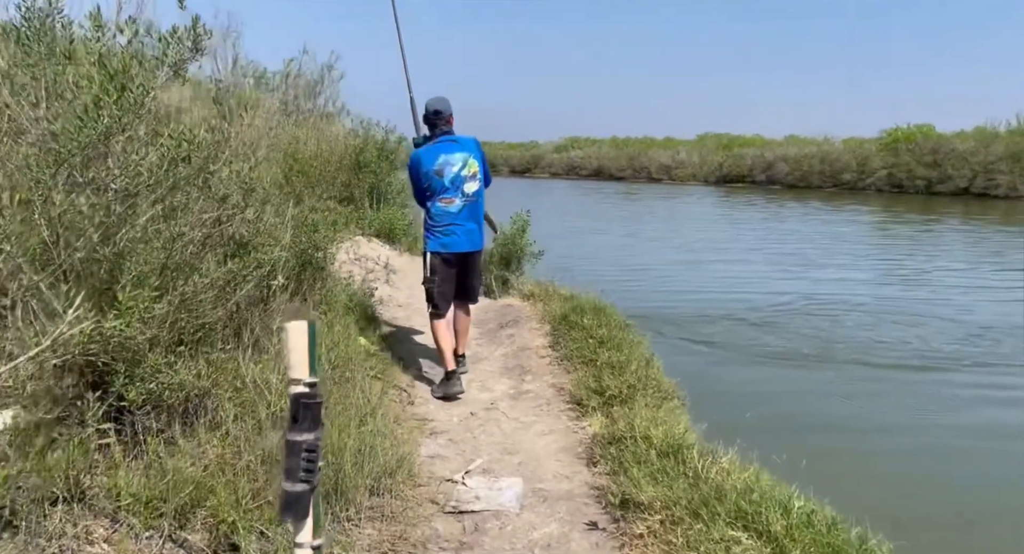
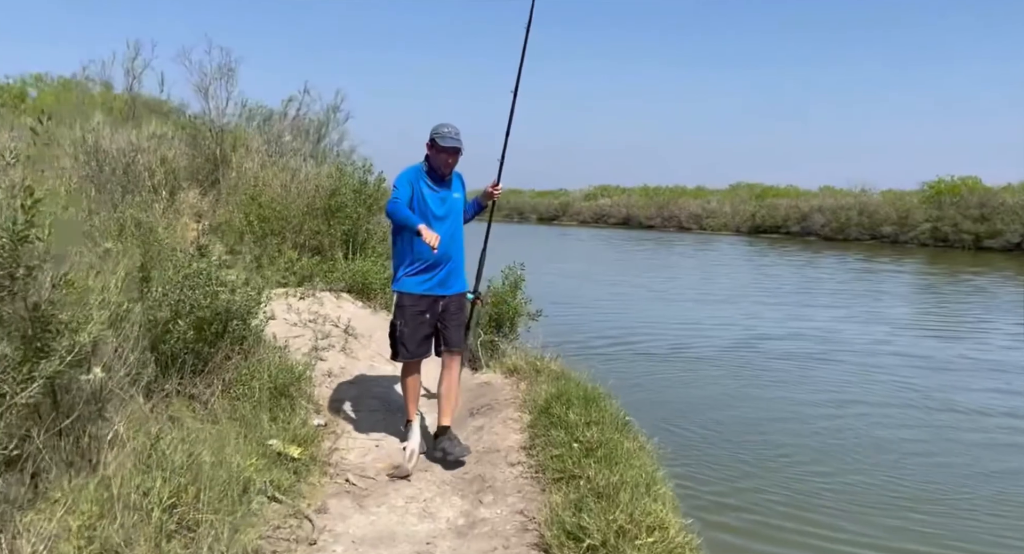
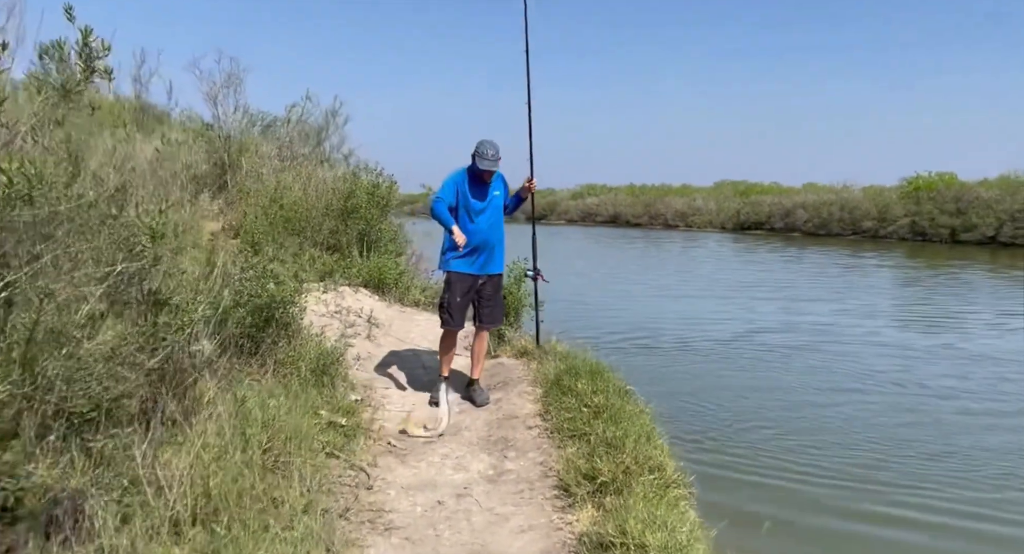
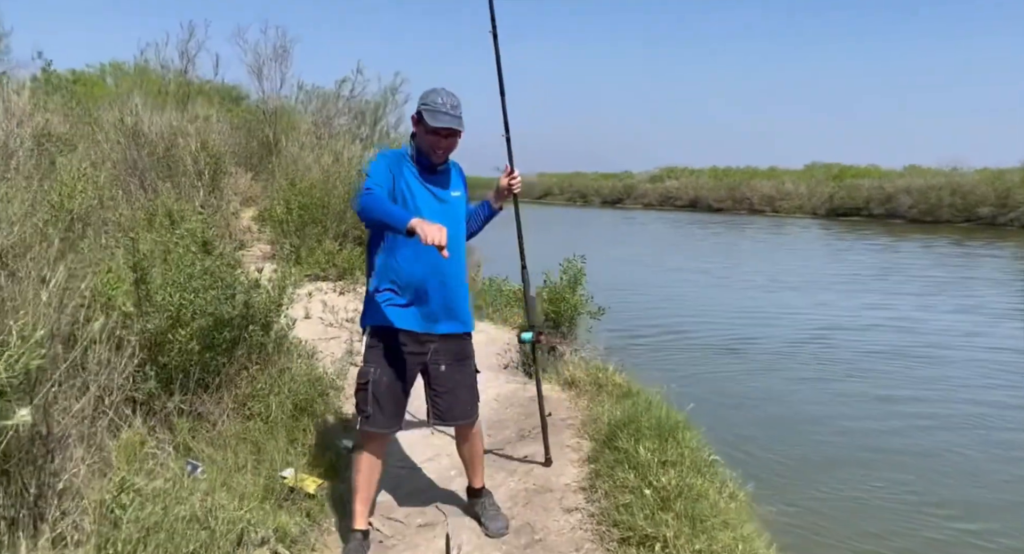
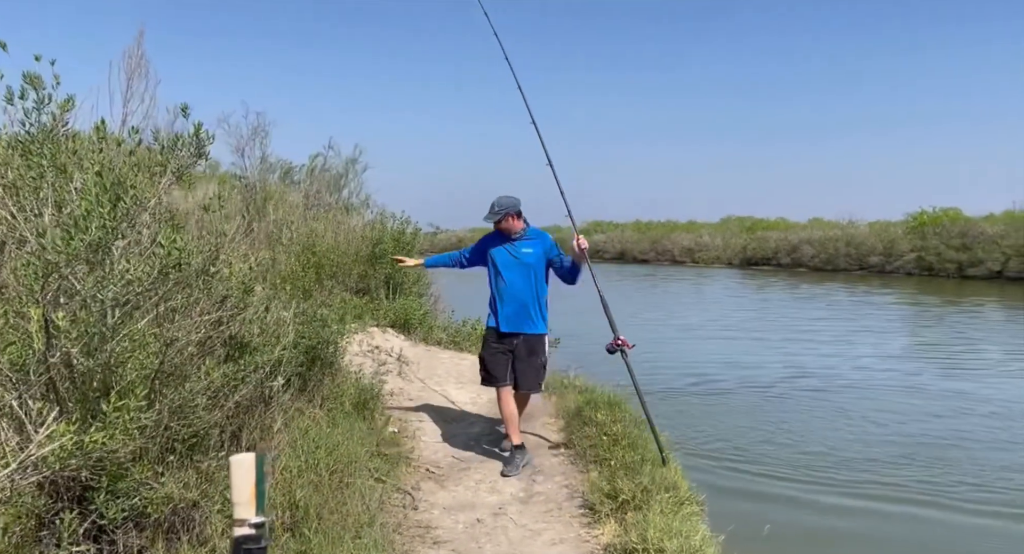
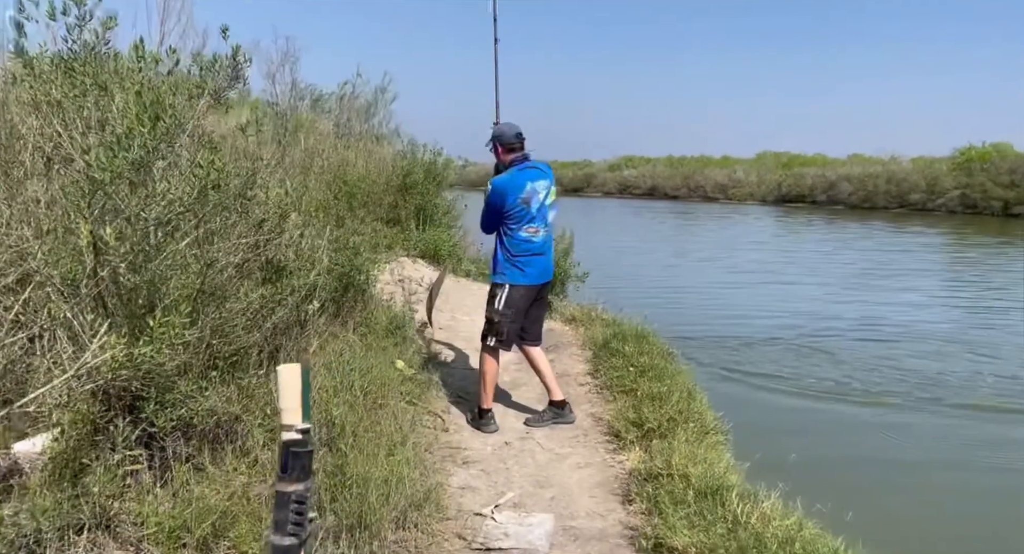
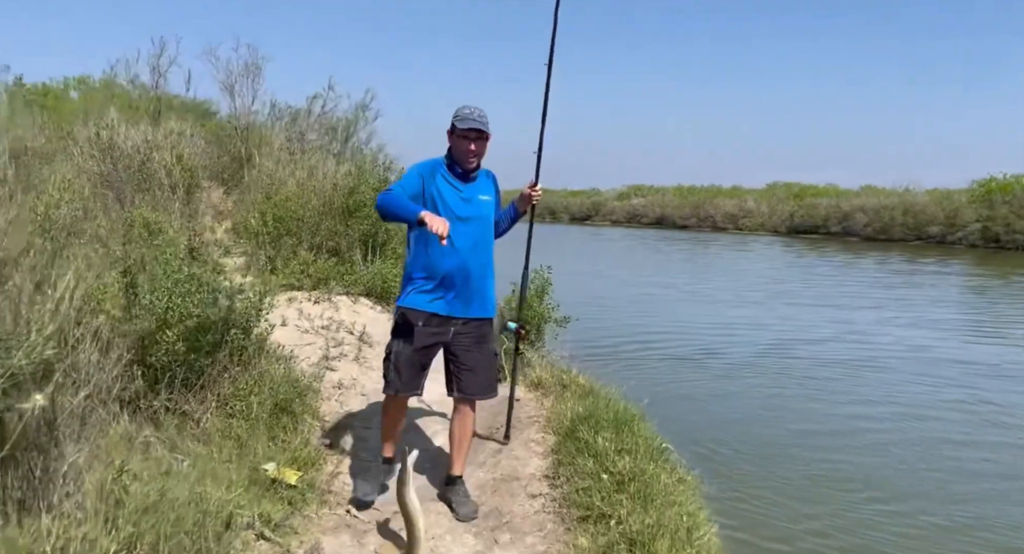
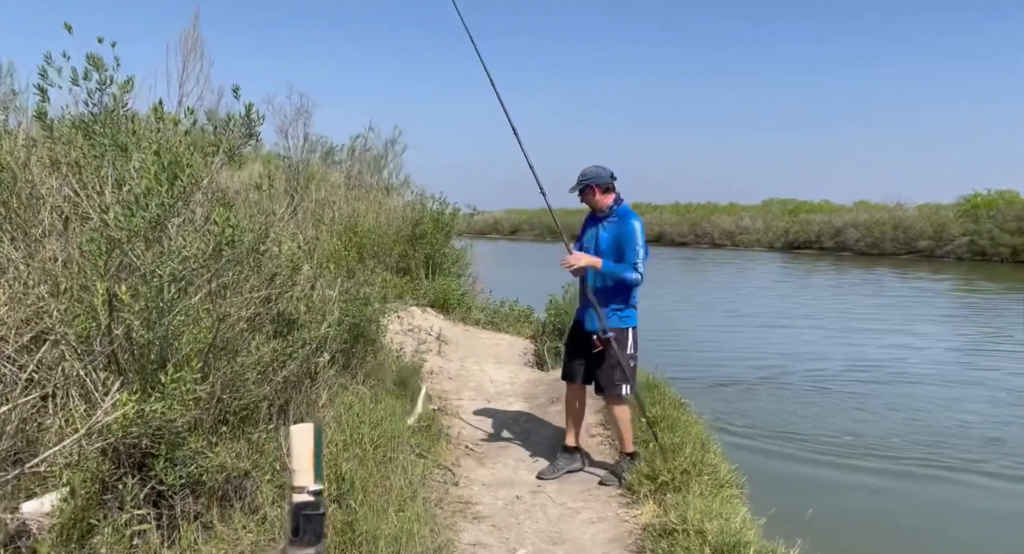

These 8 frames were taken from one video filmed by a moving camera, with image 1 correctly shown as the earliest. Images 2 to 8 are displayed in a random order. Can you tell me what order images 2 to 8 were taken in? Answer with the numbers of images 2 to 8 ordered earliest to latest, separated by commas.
6, 8, 5, 3, 2, 7, 4
